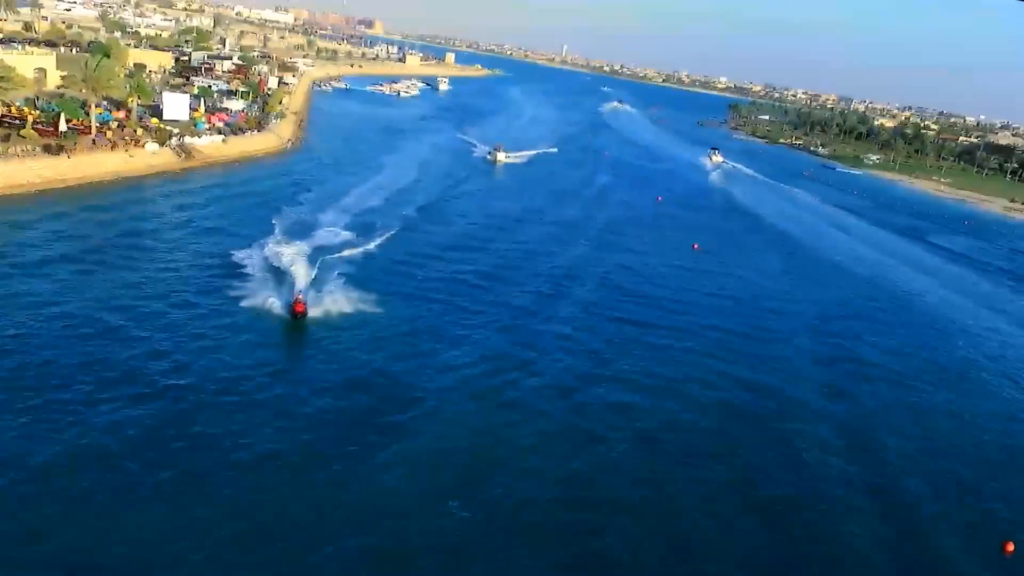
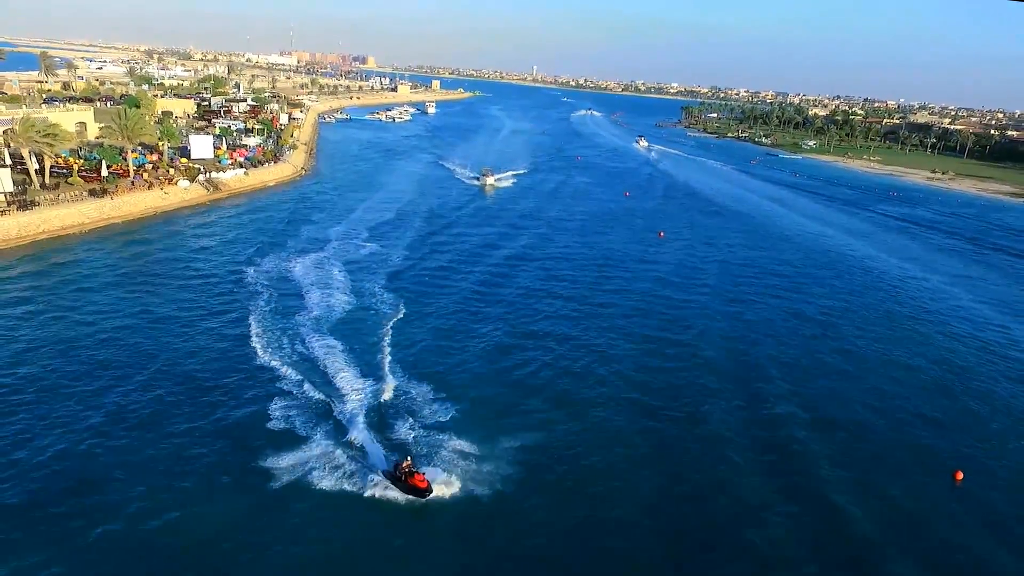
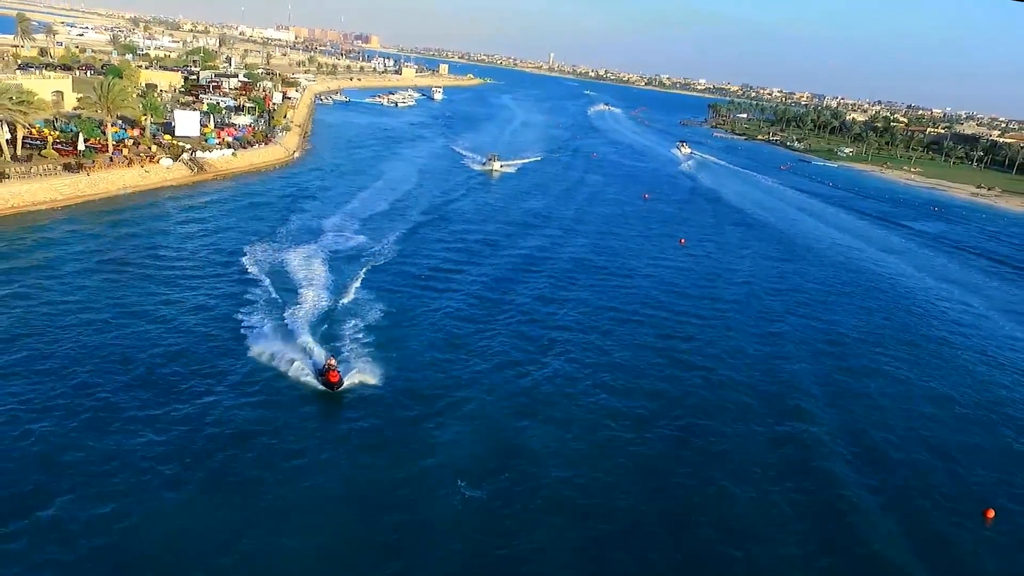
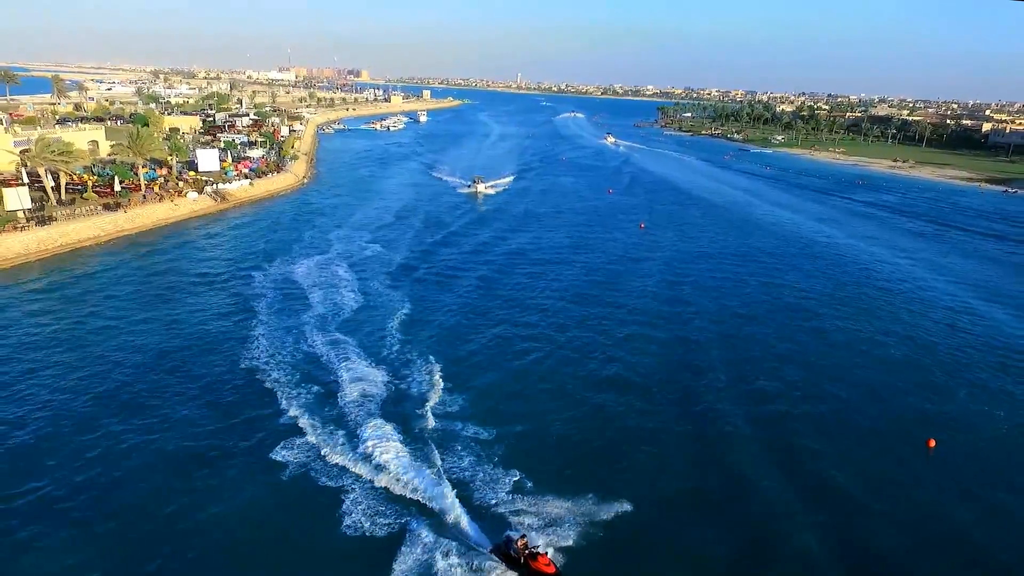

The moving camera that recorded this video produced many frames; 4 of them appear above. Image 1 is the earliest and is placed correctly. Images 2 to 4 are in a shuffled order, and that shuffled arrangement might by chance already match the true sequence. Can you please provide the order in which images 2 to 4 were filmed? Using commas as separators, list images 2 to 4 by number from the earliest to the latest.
3, 2, 4
